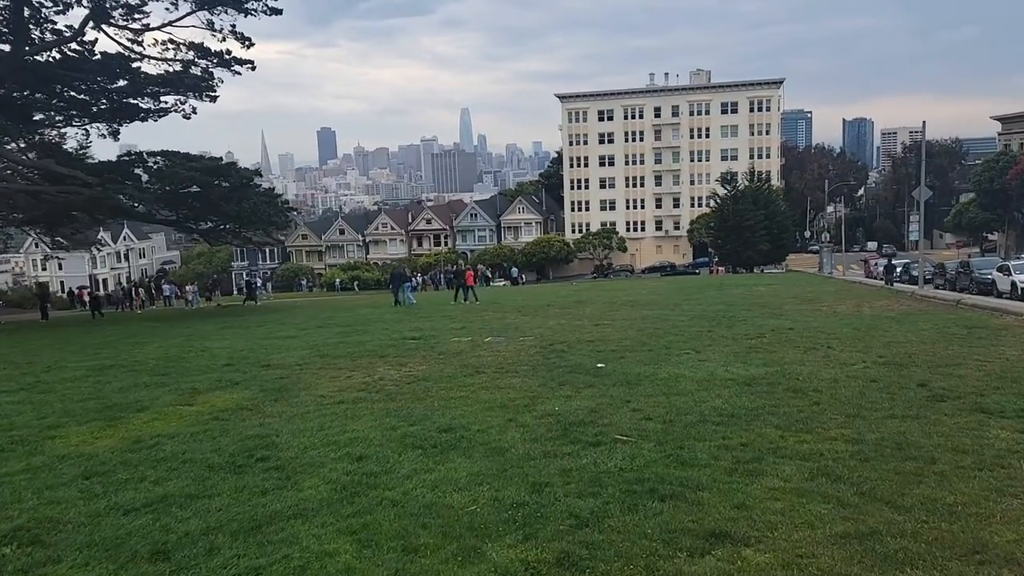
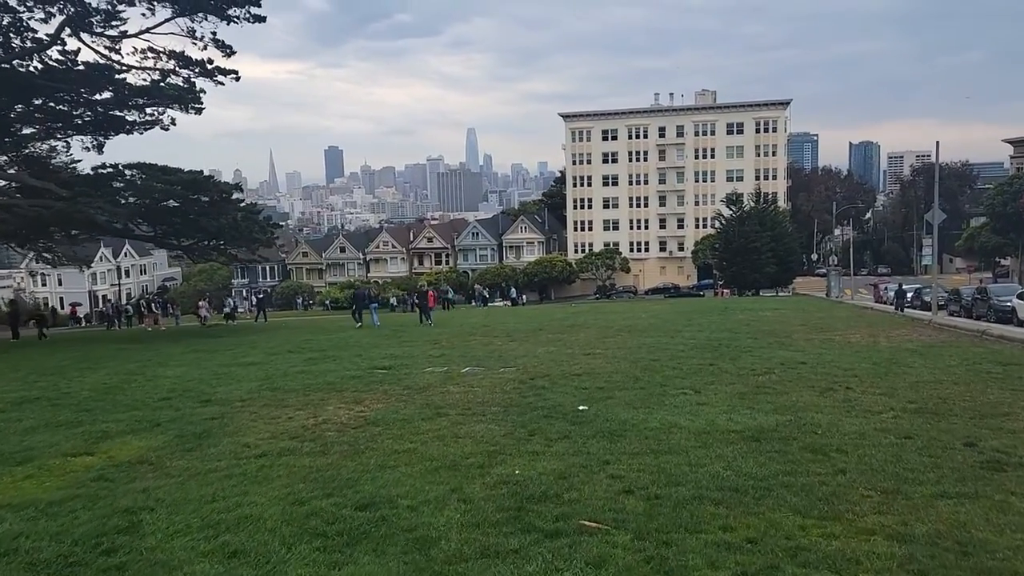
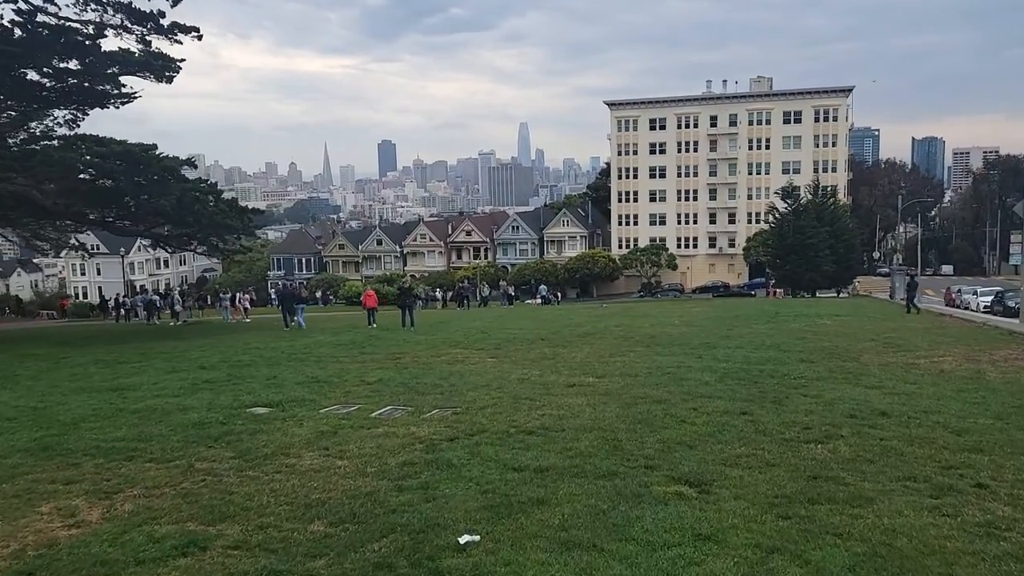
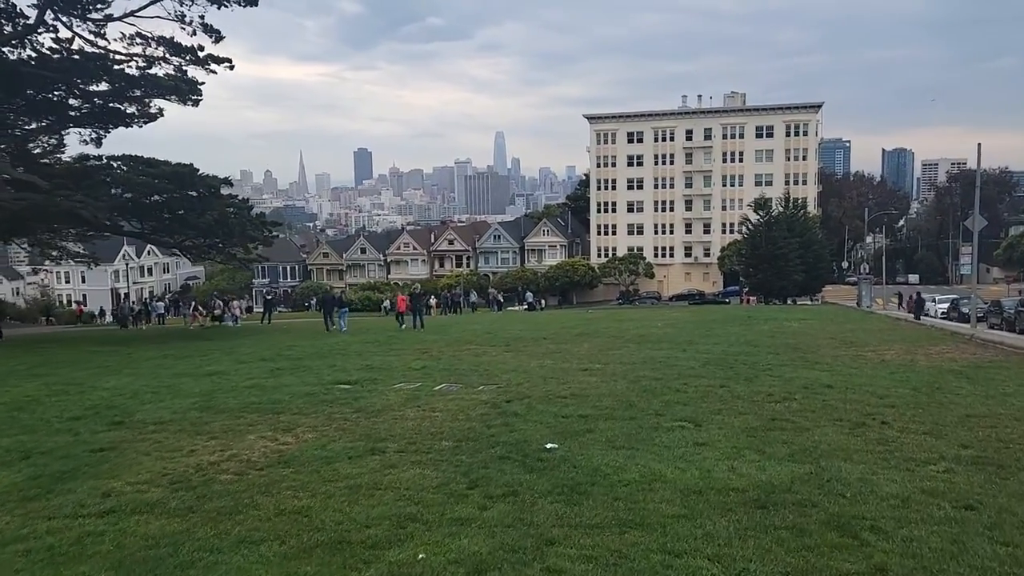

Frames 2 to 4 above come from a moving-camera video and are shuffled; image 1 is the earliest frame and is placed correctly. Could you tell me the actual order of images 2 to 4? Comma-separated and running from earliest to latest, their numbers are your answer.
2, 4, 3
